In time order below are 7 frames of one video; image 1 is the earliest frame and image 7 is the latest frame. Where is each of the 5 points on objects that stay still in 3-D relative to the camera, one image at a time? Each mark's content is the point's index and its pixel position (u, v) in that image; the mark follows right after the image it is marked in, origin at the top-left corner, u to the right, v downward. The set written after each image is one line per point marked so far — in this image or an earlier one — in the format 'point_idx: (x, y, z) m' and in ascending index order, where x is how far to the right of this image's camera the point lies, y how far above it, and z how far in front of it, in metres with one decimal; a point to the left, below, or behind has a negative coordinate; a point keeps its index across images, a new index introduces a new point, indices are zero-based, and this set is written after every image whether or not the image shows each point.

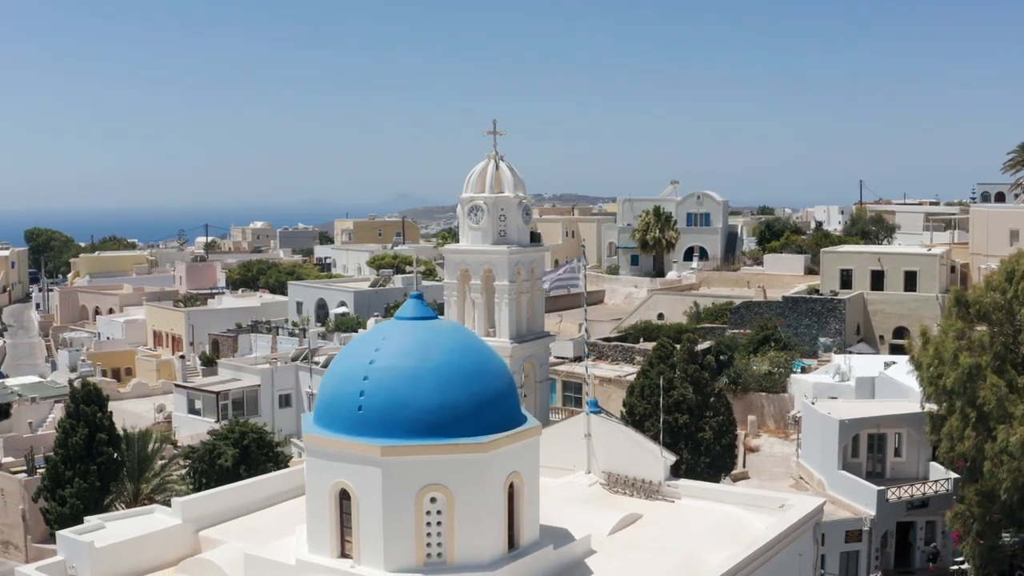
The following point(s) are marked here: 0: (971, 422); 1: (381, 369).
0: (+7.4, -2.2, +16.8) m
1: (-1.5, -1.0, +12.2) m
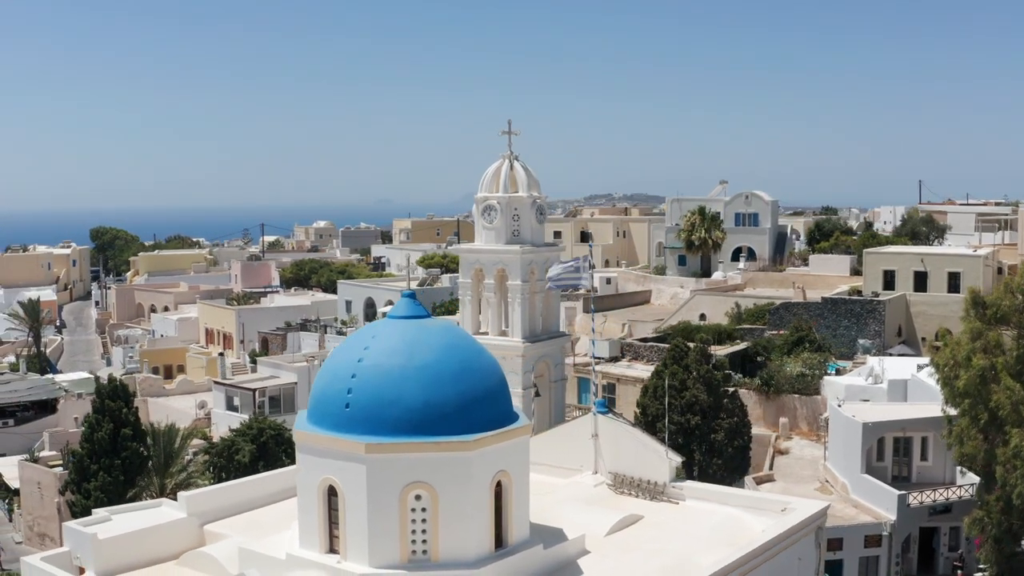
0: (+7.5, -2.2, +16.4) m
1: (-1.7, -0.9, +12.3) m
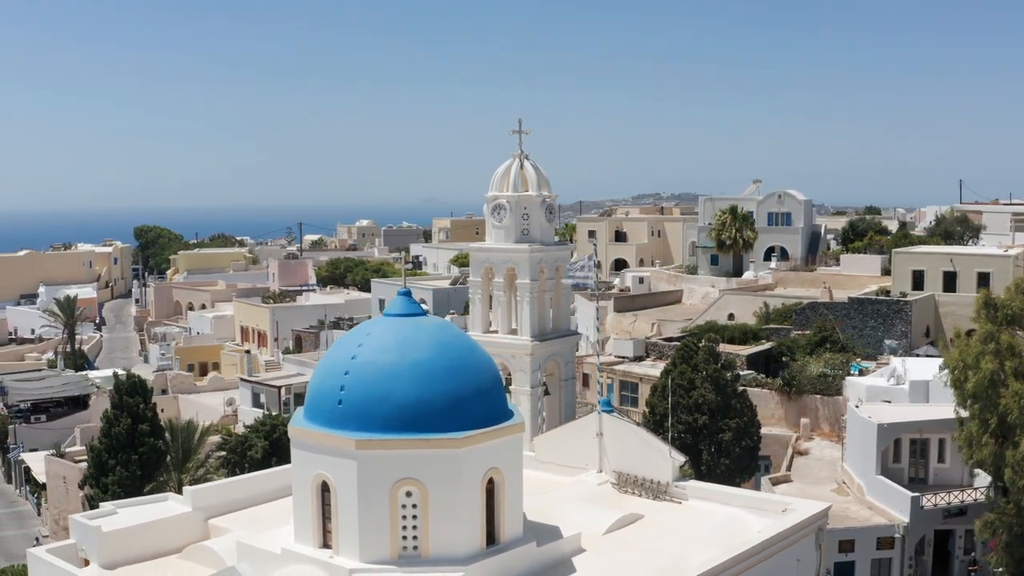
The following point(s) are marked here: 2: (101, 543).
0: (+7.5, -2.2, +16.2) m
1: (-1.8, -0.9, +12.4) m
2: (-5.8, -3.6, +14.4) m
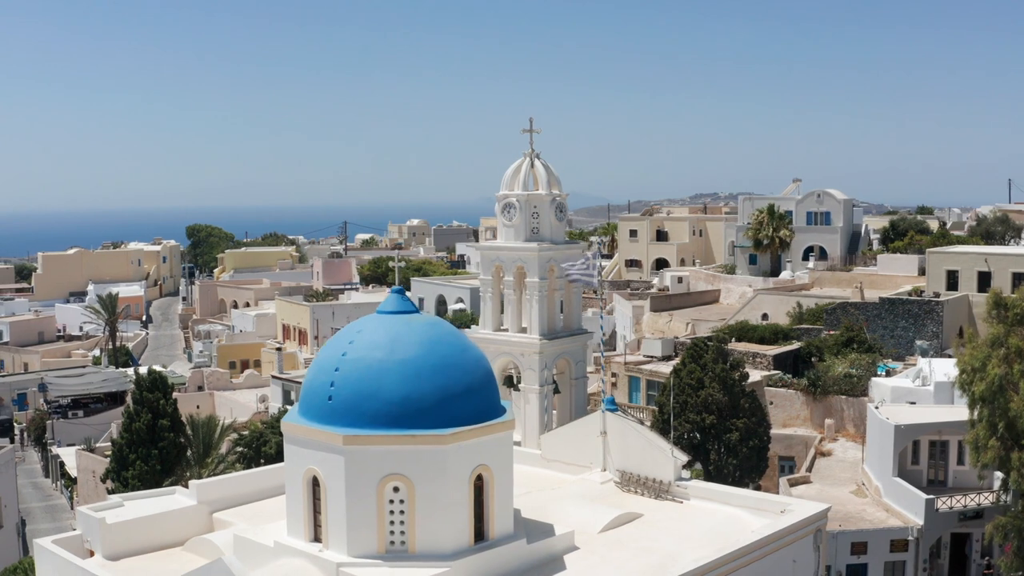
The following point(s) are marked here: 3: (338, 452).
0: (+7.5, -2.2, +15.9) m
1: (-1.9, -0.9, +12.5) m
2: (-5.8, -3.5, +14.7) m
3: (-2.1, -1.9, +12.2) m
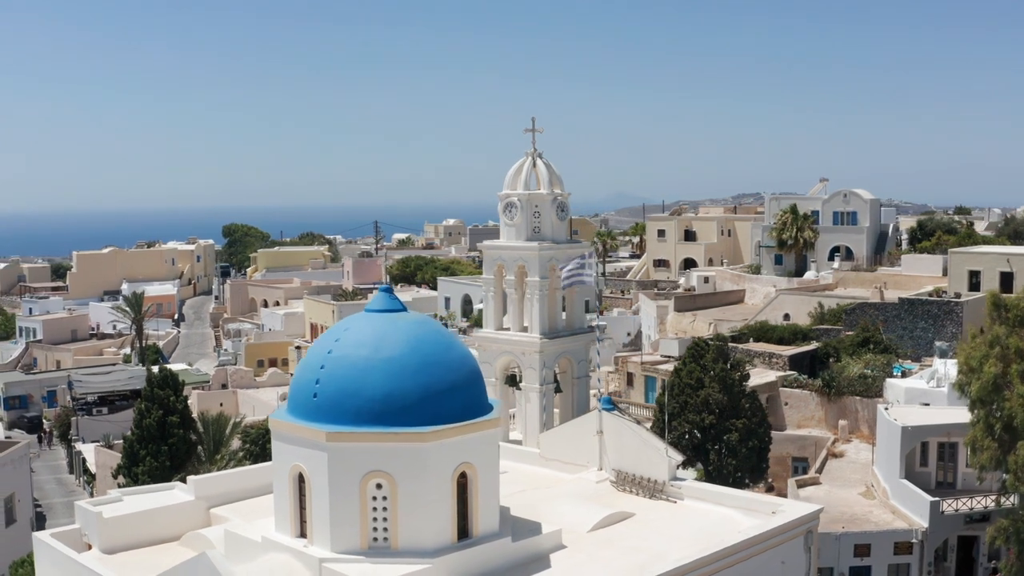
0: (+7.4, -2.2, +15.8) m
1: (-2.1, -0.9, +12.7) m
2: (-6.0, -3.5, +15.0) m
3: (-2.3, -1.9, +12.3) m
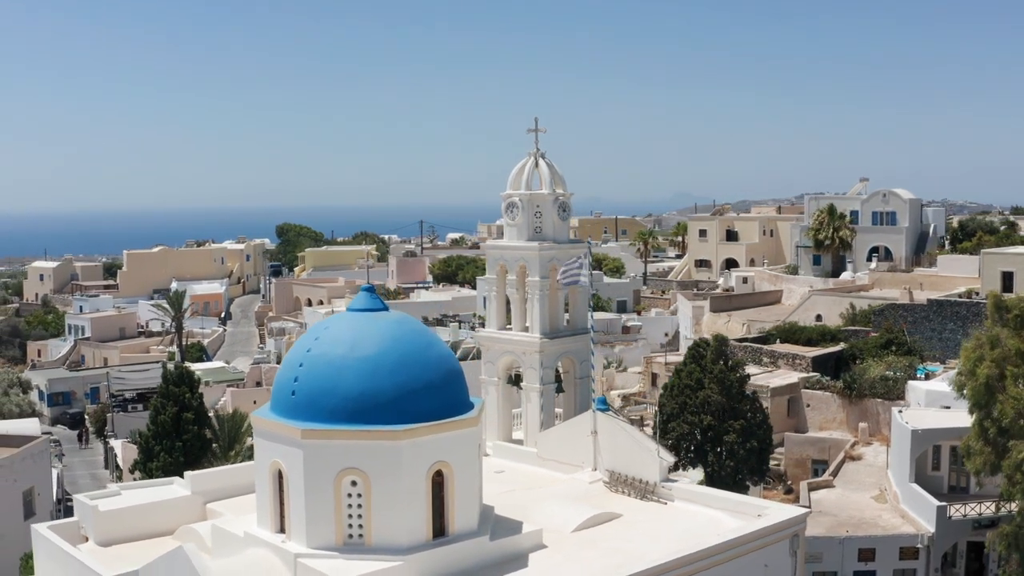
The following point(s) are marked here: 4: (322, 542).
0: (+7.2, -2.2, +15.5) m
1: (-2.4, -0.9, +12.8) m
2: (-6.2, -3.5, +15.3) m
3: (-2.6, -1.9, +12.5) m
4: (-2.3, -3.1, +12.4) m
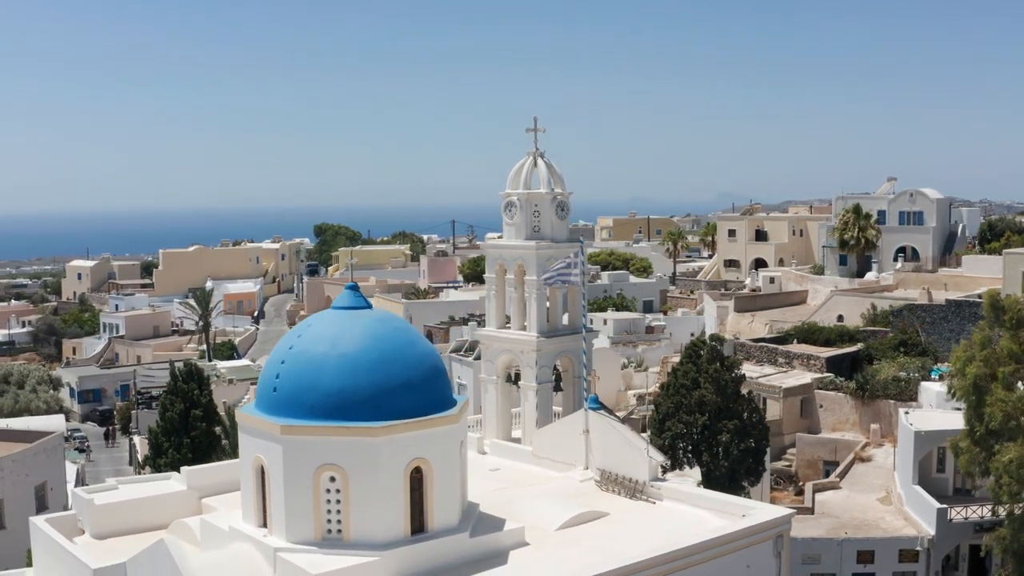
0: (+7.0, -2.2, +15.4) m
1: (-2.7, -0.8, +13.0) m
2: (-6.4, -3.4, +15.6) m
3: (-2.9, -1.9, +12.7) m
4: (-2.6, -3.0, +12.6) m
